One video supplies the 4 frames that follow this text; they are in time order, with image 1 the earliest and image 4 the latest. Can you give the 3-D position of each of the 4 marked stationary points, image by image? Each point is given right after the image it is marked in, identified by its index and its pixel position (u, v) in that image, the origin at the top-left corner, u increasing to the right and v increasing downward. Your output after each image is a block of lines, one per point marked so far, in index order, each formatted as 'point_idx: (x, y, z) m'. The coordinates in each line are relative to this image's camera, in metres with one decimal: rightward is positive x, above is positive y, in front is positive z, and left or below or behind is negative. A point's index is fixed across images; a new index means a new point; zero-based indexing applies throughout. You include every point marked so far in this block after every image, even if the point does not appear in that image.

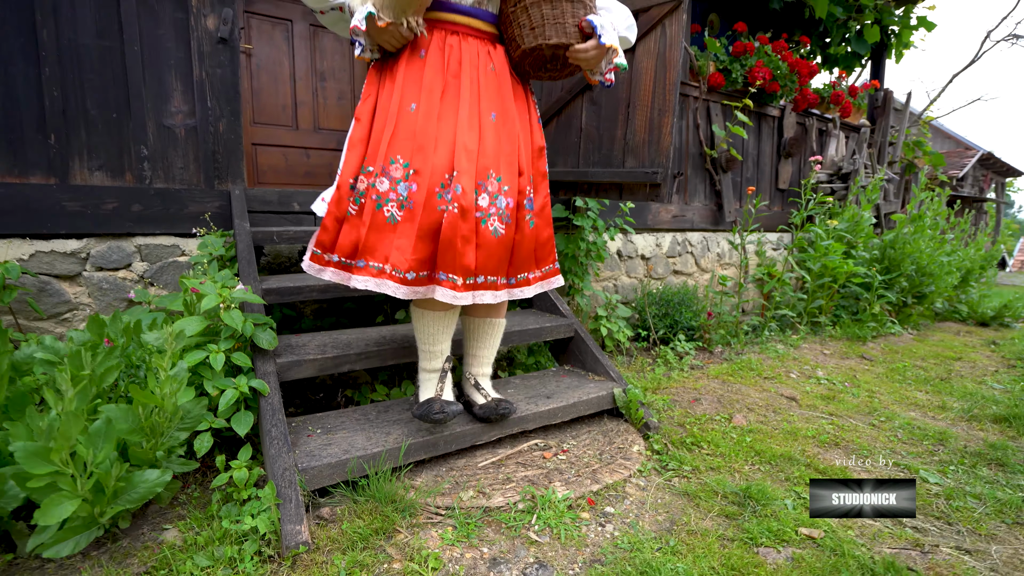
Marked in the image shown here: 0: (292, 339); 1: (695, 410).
0: (-0.8, -0.2, +1.8) m
1: (+0.8, -0.6, +2.2) m
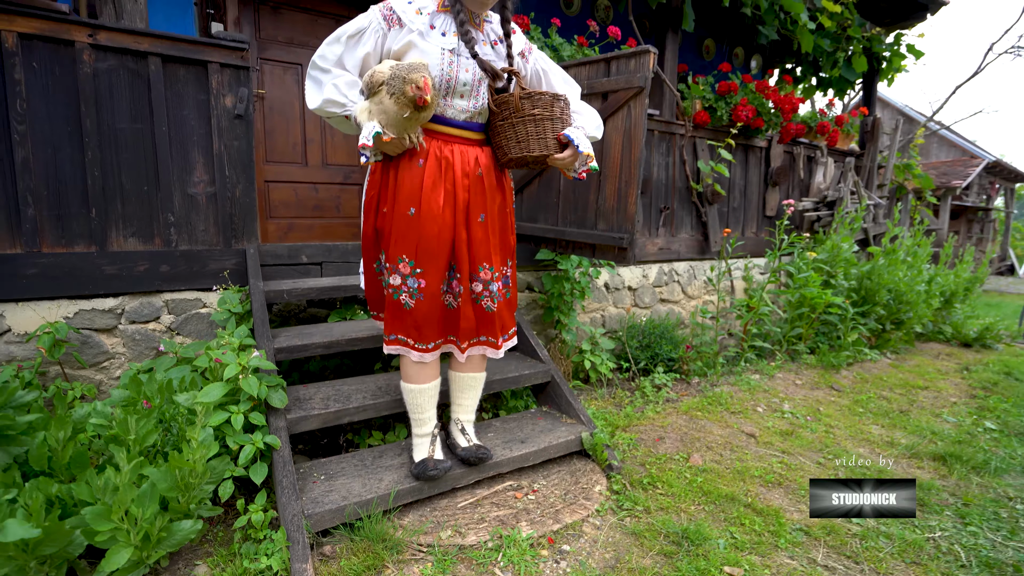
0: (-0.9, -0.5, +2.1) m
1: (+0.7, -0.8, +2.4) m
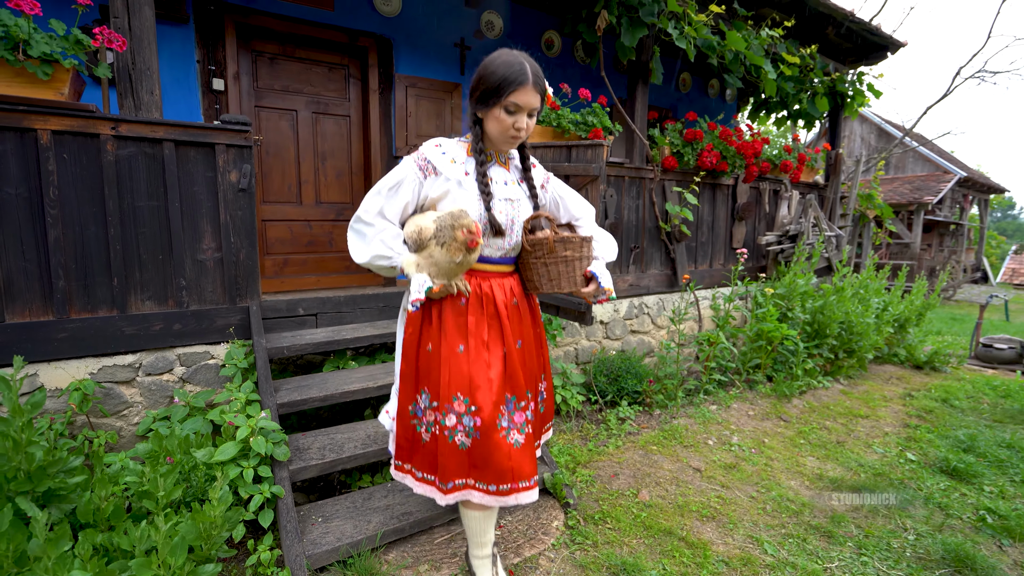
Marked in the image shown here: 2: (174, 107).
0: (-1.1, -0.8, +2.4) m
1: (+0.6, -1.2, +2.8) m
2: (-2.9, +1.5, +4.1) m
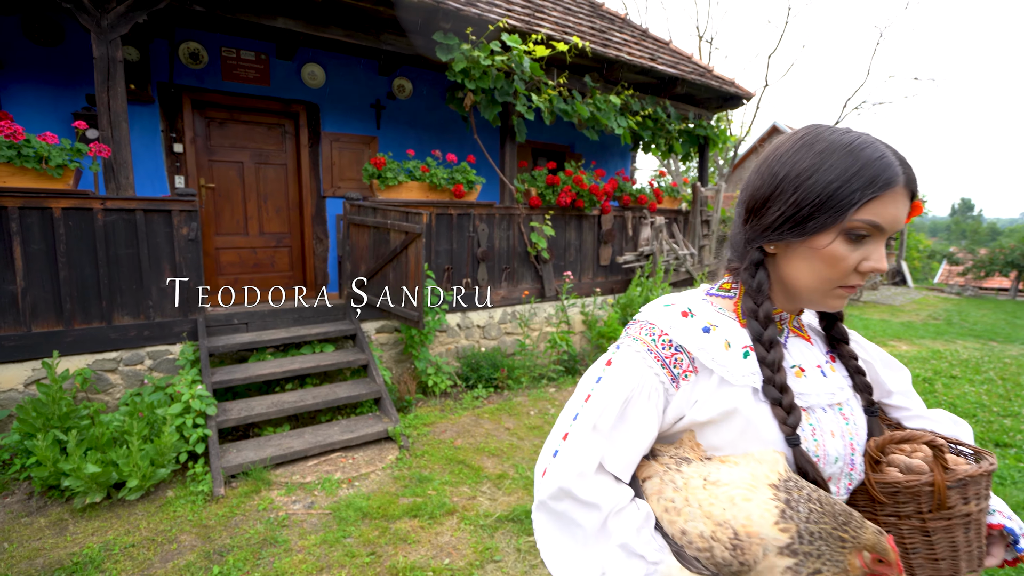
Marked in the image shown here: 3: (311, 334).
0: (-2.3, -0.9, +3.8) m
1: (-0.6, -1.3, +4.2) m
2: (-4.2, +1.4, +5.4) m
3: (-1.9, -0.4, +4.6) m
